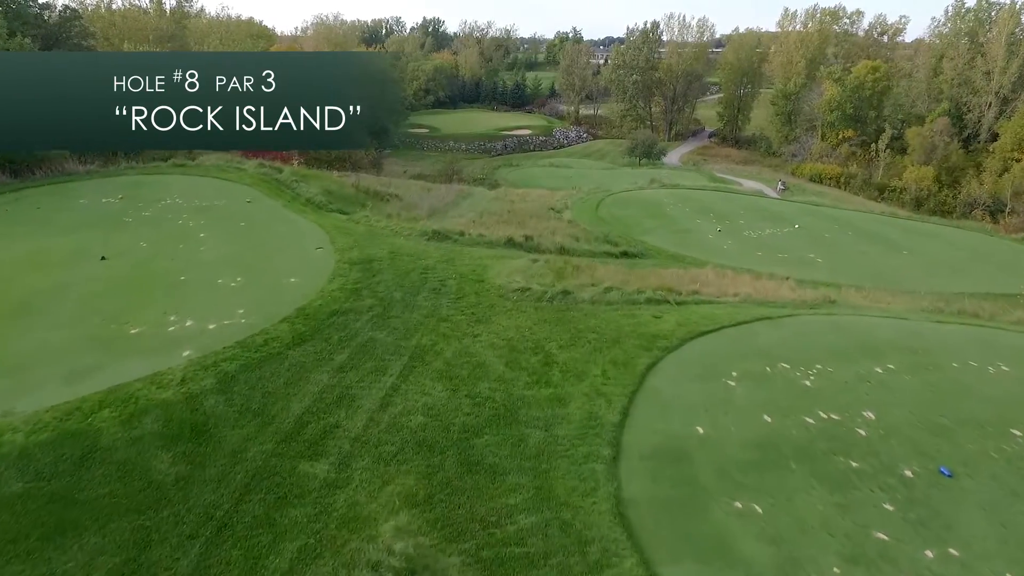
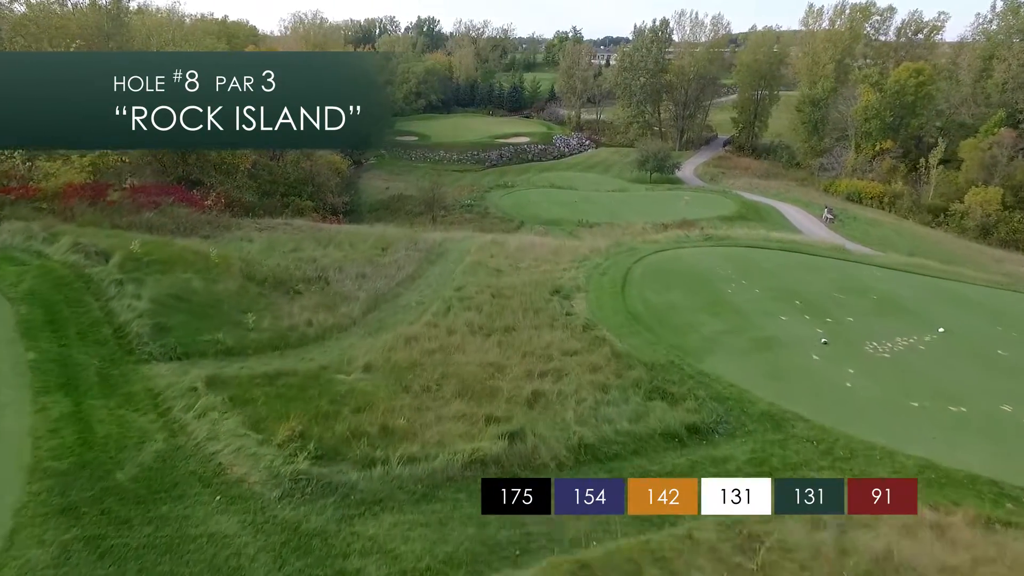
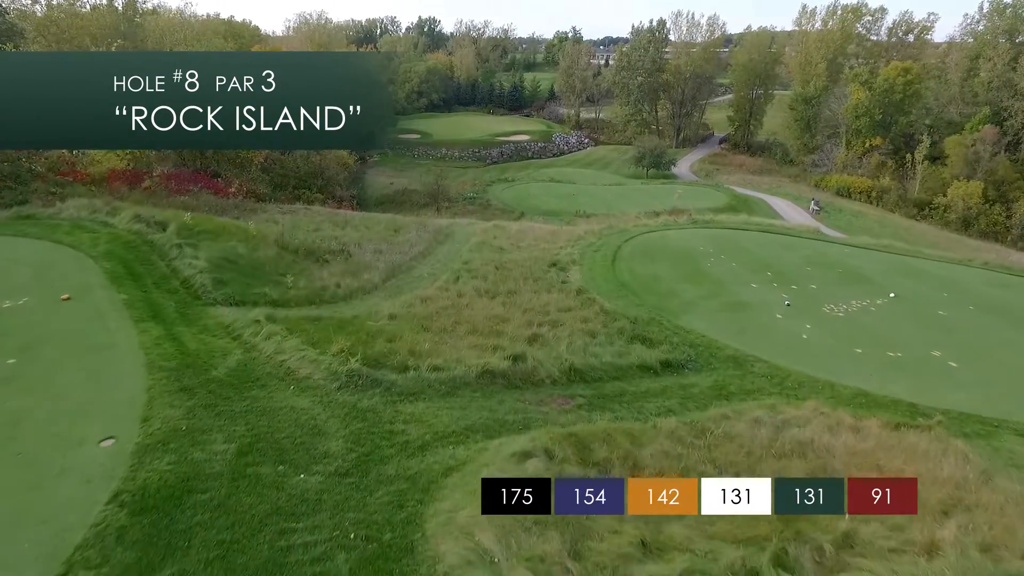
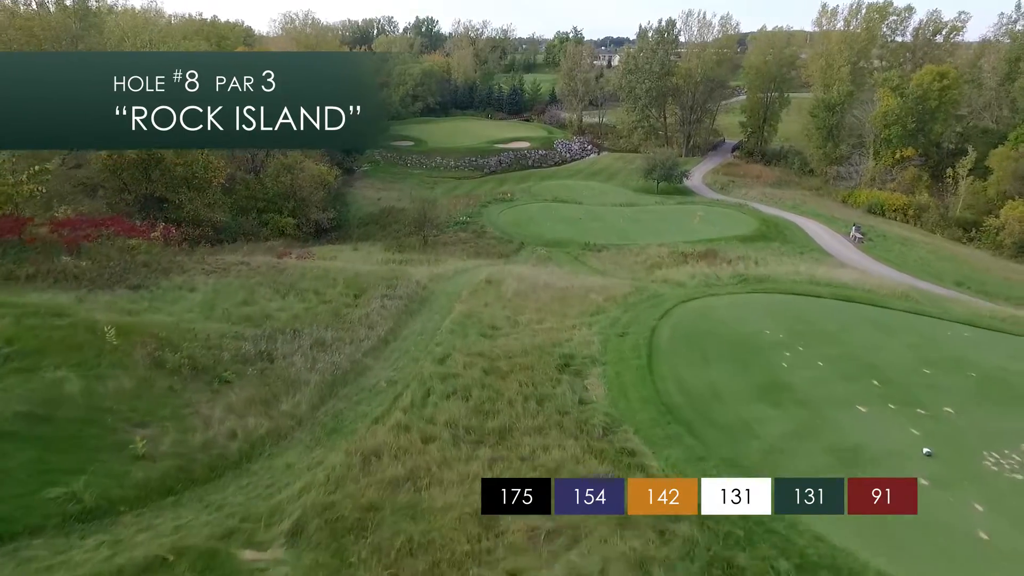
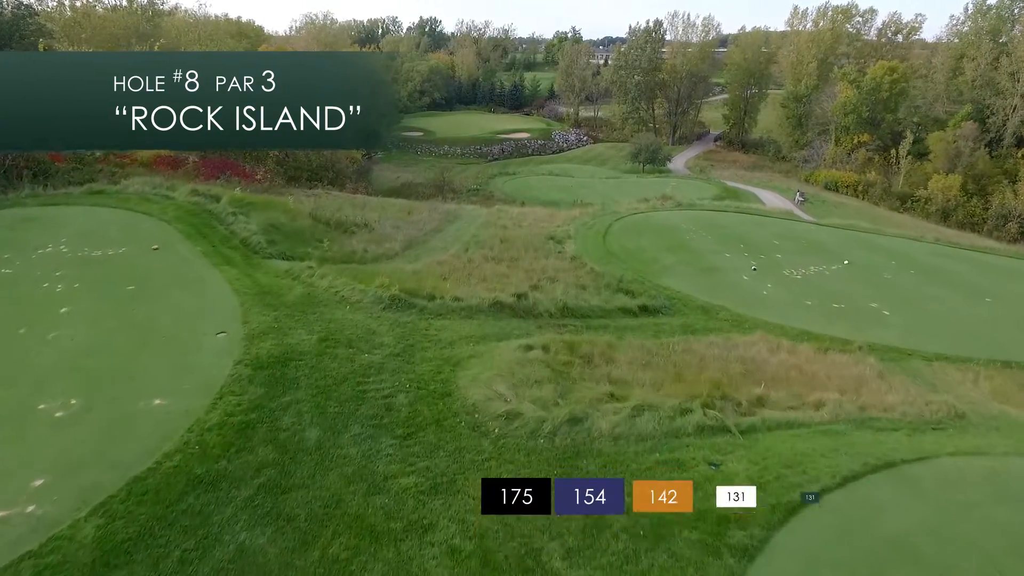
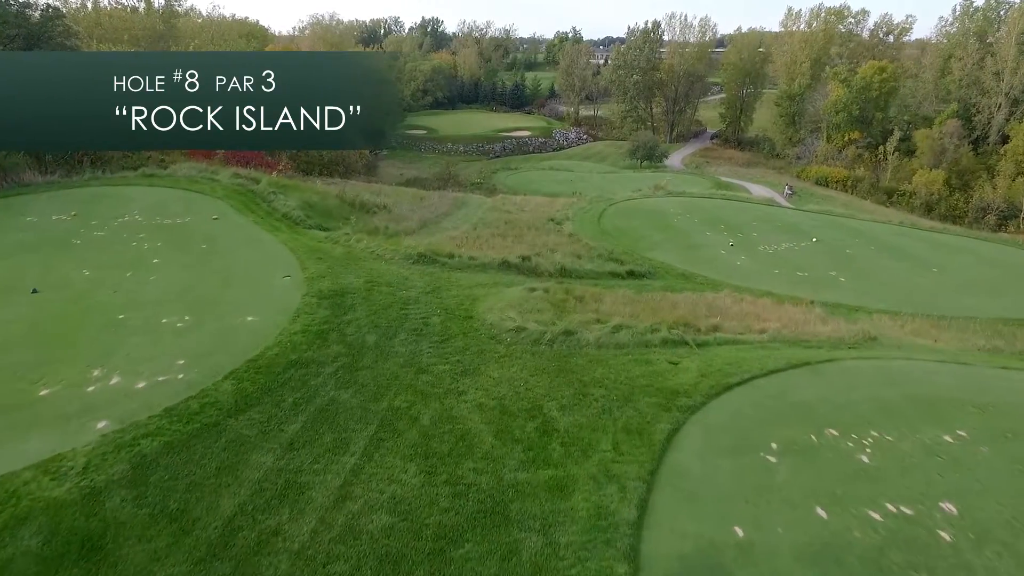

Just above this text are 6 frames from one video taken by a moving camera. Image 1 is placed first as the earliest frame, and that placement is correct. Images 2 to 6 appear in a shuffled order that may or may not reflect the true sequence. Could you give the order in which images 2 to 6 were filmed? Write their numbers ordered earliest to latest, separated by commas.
6, 5, 3, 2, 4
